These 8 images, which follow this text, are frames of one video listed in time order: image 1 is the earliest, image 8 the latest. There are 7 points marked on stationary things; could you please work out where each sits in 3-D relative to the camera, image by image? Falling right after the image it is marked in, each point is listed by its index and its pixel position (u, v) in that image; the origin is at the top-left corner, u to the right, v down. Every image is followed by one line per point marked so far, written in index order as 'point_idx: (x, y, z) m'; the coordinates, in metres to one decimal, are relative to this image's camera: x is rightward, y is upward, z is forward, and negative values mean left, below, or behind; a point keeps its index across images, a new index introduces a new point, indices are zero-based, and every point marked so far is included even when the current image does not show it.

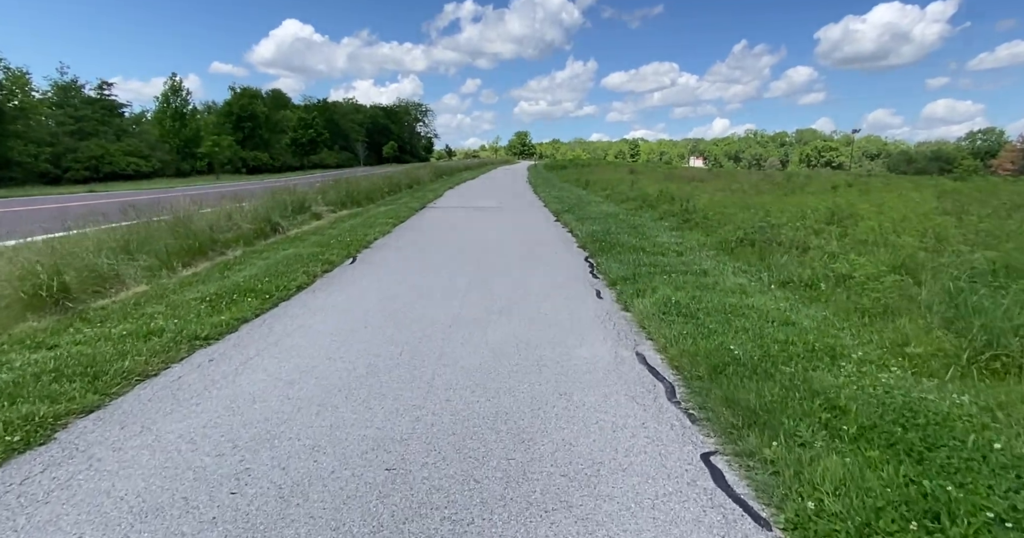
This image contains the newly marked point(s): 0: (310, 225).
0: (-5.0, +1.0, +11.4) m
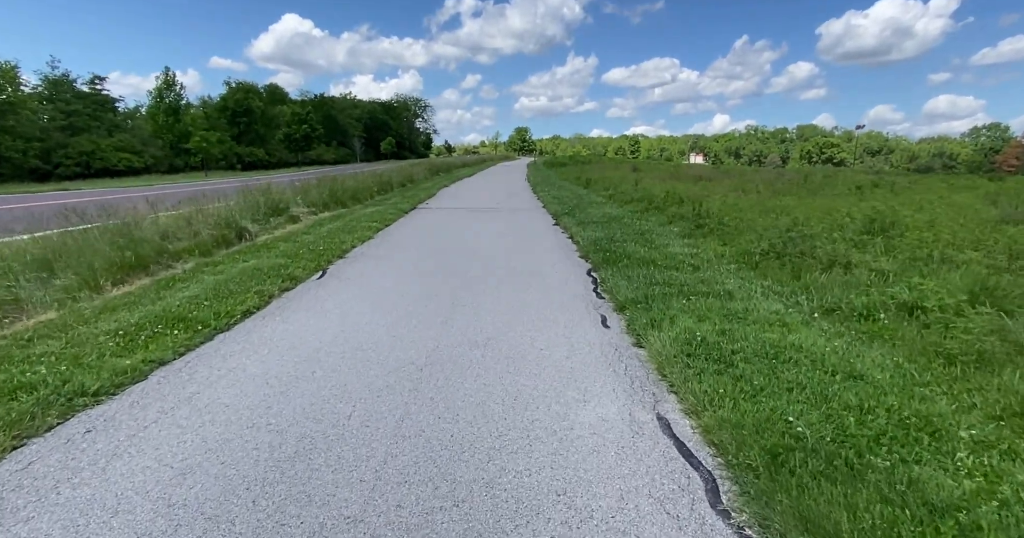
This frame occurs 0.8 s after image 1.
0: (-5.1, +0.8, +10.4) m
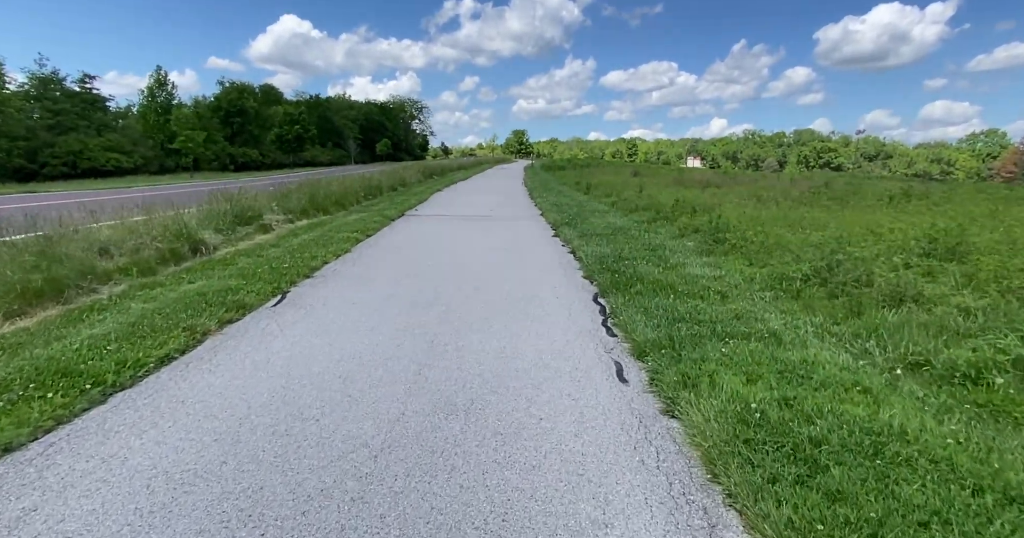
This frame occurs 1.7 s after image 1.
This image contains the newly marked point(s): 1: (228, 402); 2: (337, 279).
0: (-5.2, +0.5, +9.3) m
1: (-2.1, -1.0, +3.6) m
2: (-2.6, -0.2, +7.0) m
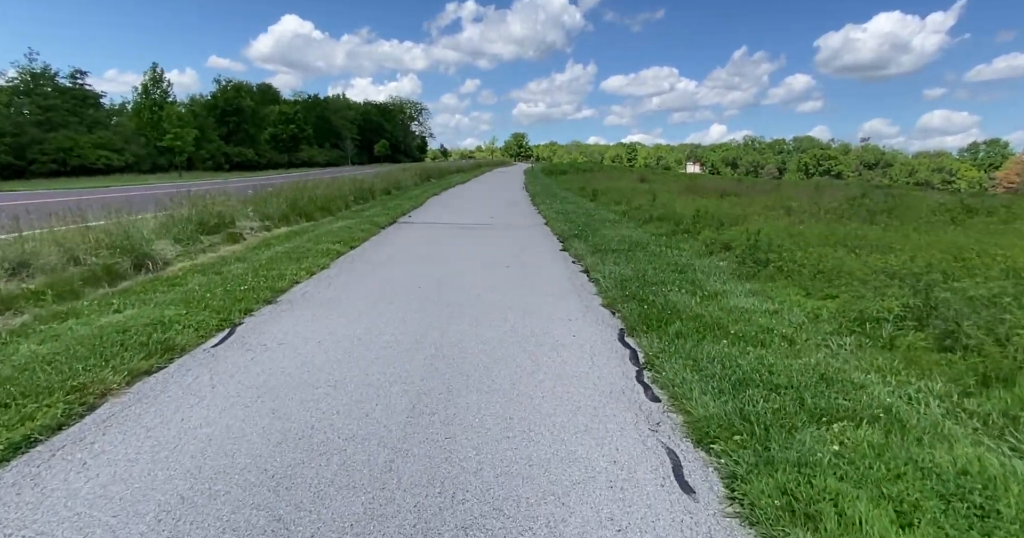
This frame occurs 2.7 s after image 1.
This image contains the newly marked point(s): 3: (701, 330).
0: (-5.1, +0.2, +8.0) m
1: (-2.1, -1.3, +2.3) m
2: (-2.6, -0.5, +5.7) m
3: (+1.9, -0.6, +4.7) m
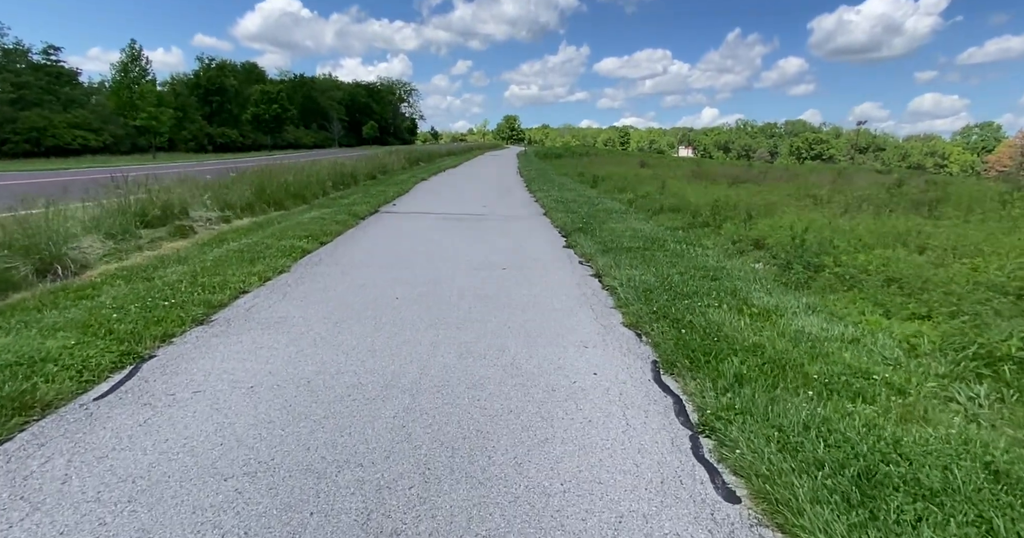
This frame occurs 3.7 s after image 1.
0: (-5.2, +0.2, +6.6) m
1: (-2.0, -1.5, +1.0) m
2: (-2.6, -0.6, +4.4) m
3: (+1.9, -0.8, +3.5) m
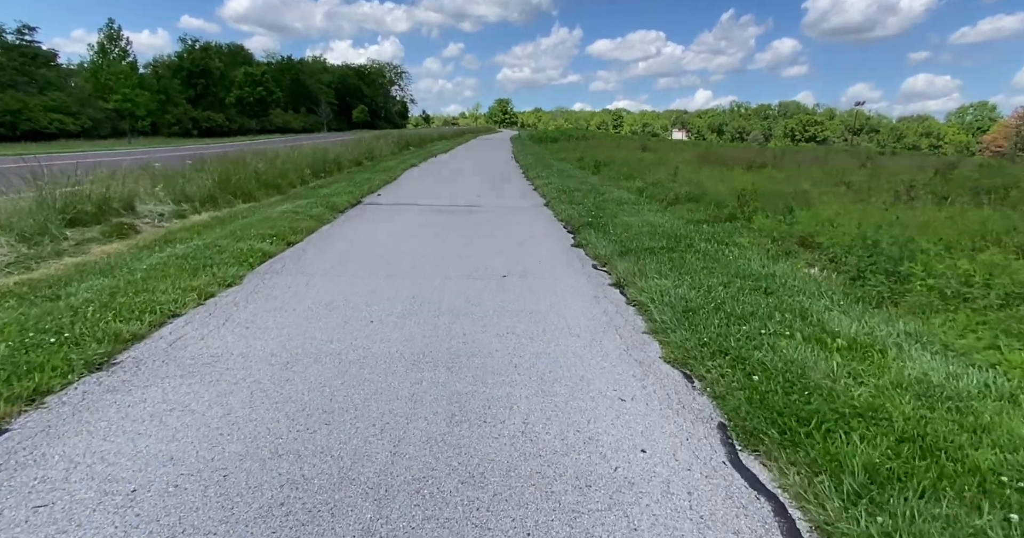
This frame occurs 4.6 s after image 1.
0: (-5.1, +0.1, +5.4) m
1: (-1.9, -1.8, -0.1) m
2: (-2.5, -0.8, +3.2) m
3: (+2.0, -0.9, +2.3) m
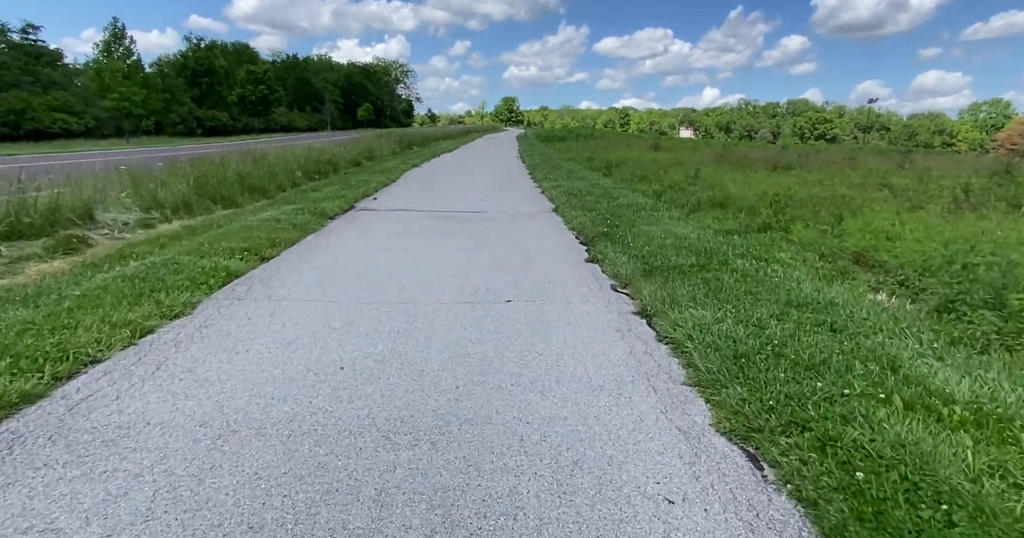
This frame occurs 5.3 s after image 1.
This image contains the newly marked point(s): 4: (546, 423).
0: (-5.1, -0.2, +4.5) m
1: (-1.9, -2.1, -1.0) m
2: (-2.5, -1.1, +2.3) m
3: (+2.0, -1.2, +1.4) m
4: (+0.2, -0.9, +3.1) m
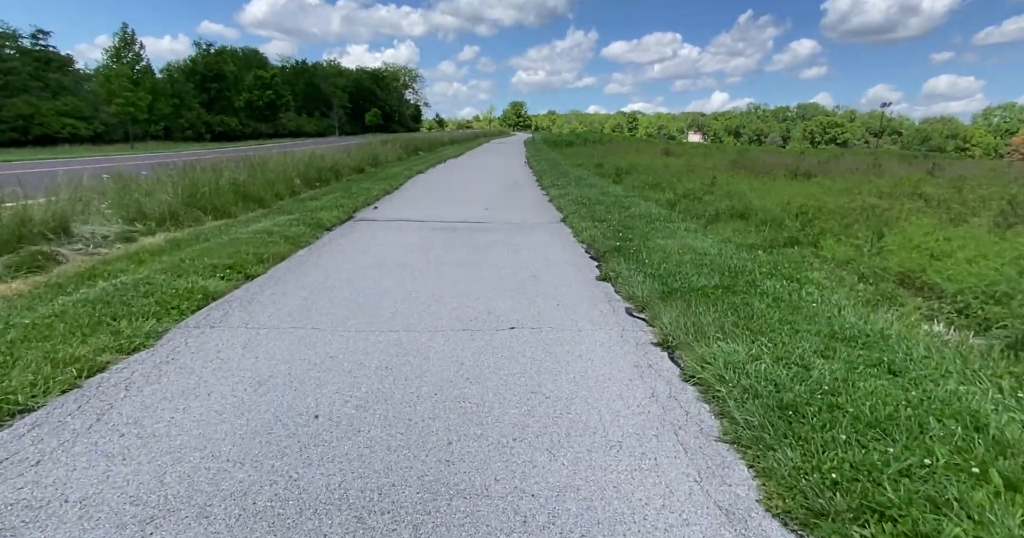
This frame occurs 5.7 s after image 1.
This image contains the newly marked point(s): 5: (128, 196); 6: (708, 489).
0: (-5.1, -0.4, +4.1) m
1: (-2.0, -2.2, -1.6) m
2: (-2.5, -1.2, +1.8) m
3: (+2.0, -1.4, +0.8) m
4: (+0.2, -1.1, +2.5) m
5: (-6.2, +1.2, +7.6) m
6: (+1.1, -1.1, +2.6) m
